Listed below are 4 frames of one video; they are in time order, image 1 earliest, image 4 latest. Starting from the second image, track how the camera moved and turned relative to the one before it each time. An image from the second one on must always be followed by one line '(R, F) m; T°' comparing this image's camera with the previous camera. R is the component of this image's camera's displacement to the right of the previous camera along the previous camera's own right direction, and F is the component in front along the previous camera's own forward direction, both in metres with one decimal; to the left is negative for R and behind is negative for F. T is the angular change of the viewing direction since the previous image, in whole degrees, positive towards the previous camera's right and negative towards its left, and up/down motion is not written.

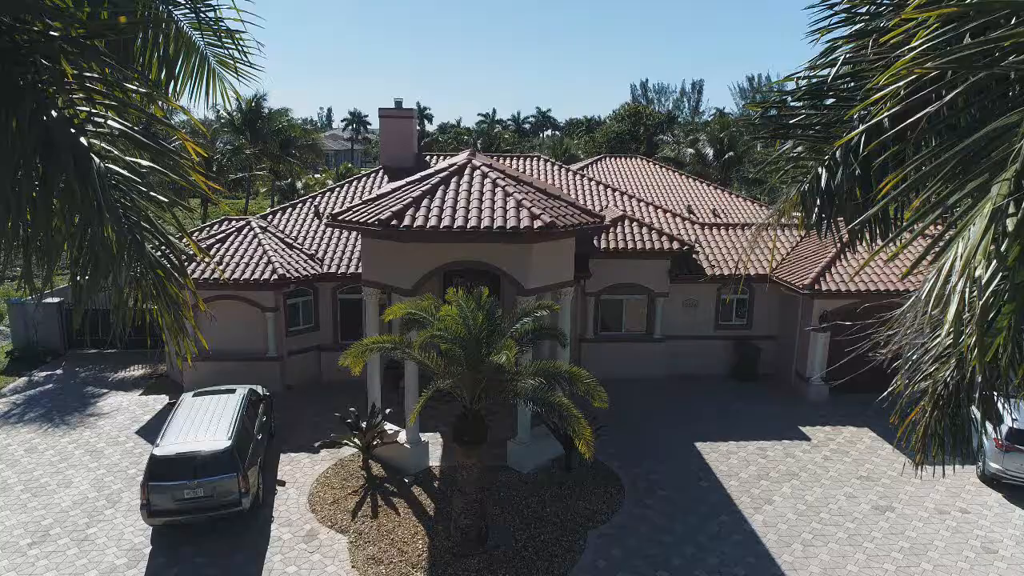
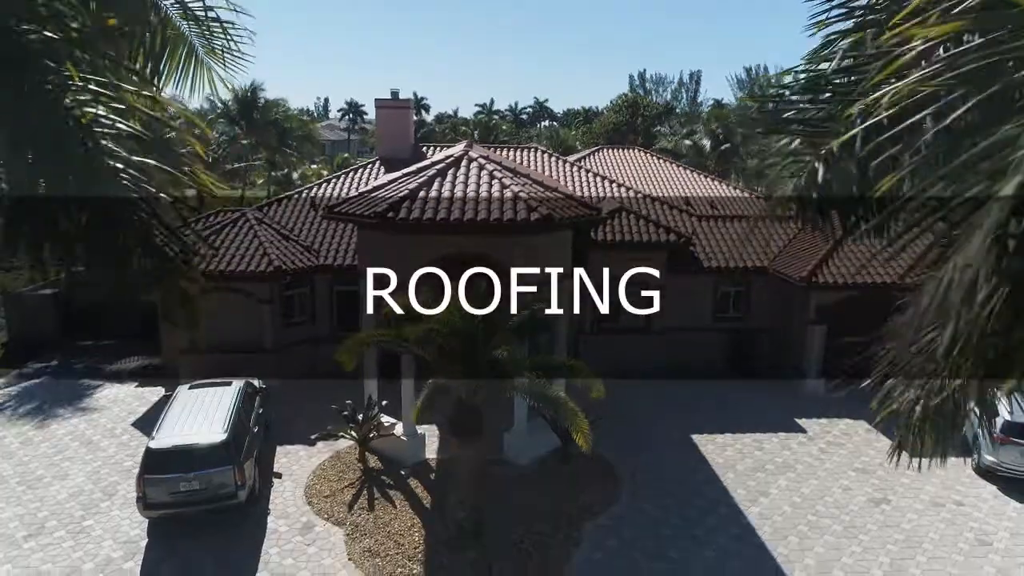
(0.0, 0.0) m; 0°
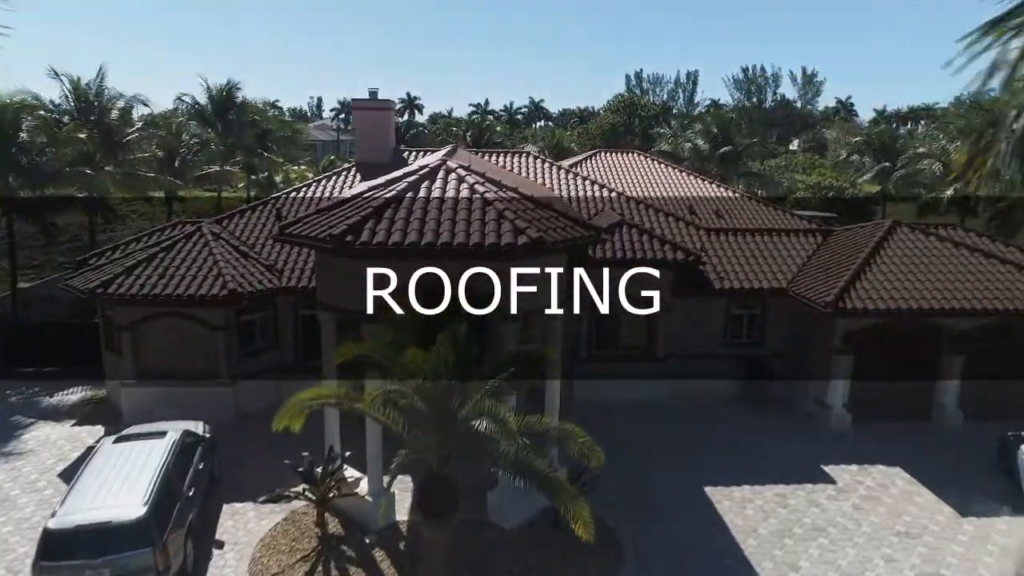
(+0.2, +2.2) m; 0°
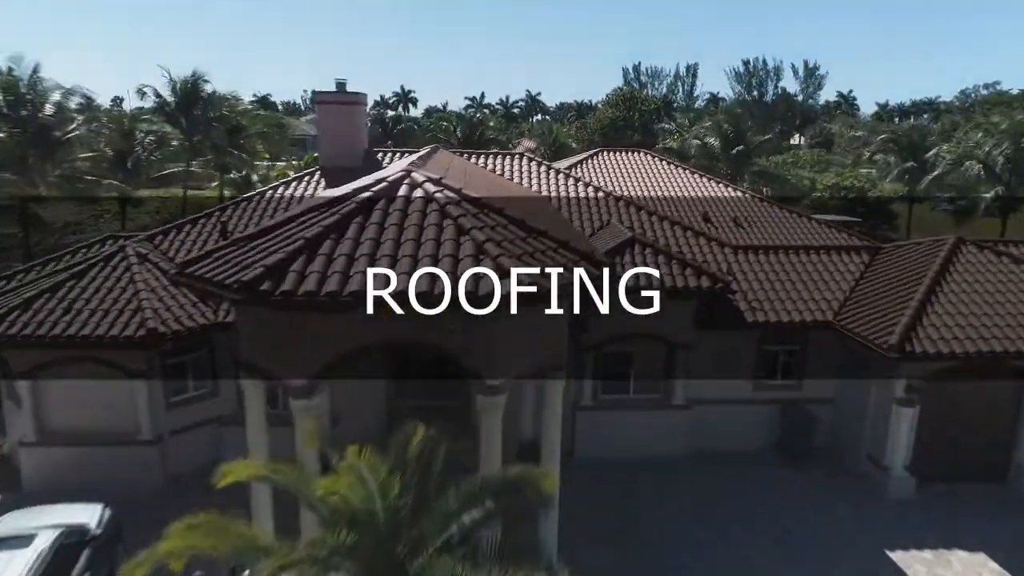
(+0.2, +3.1) m; 0°
